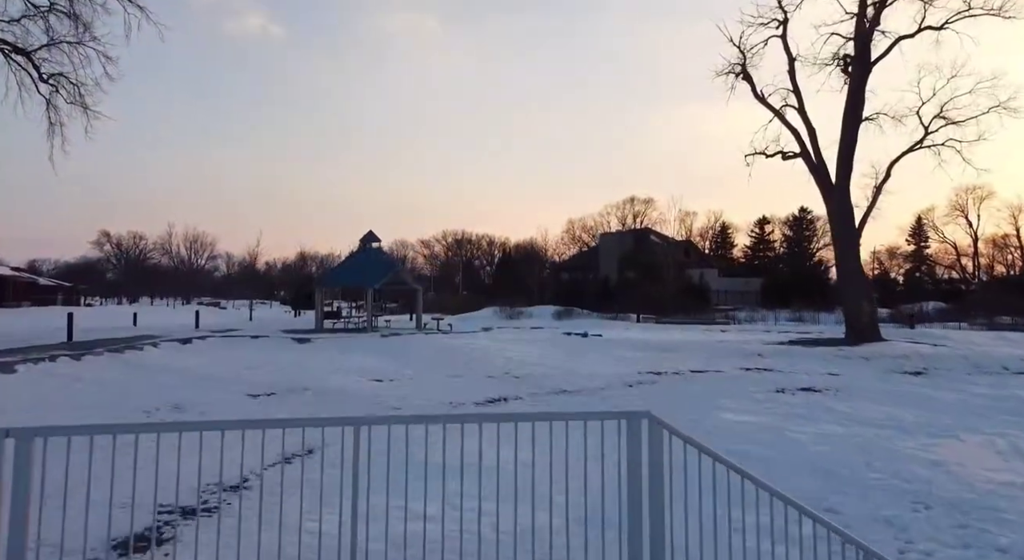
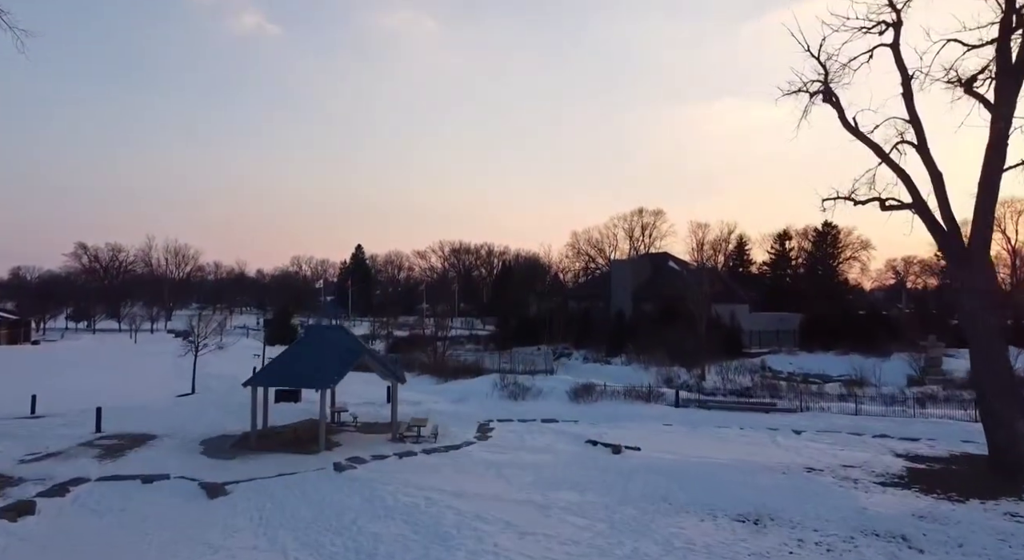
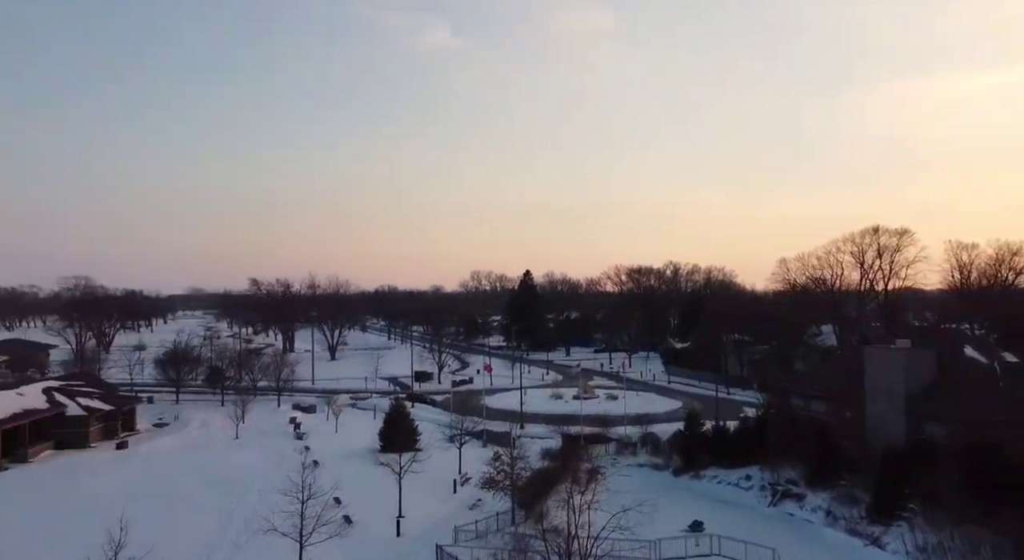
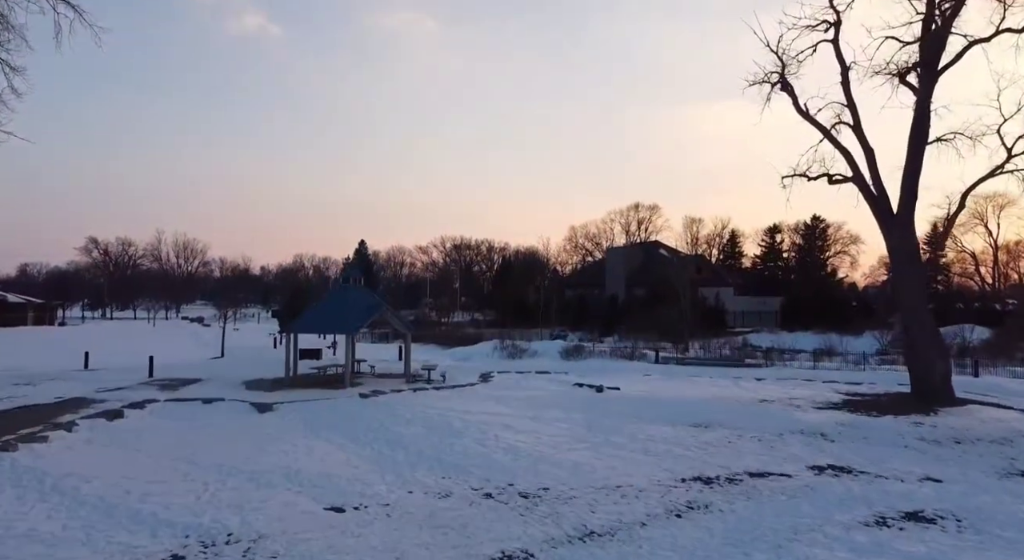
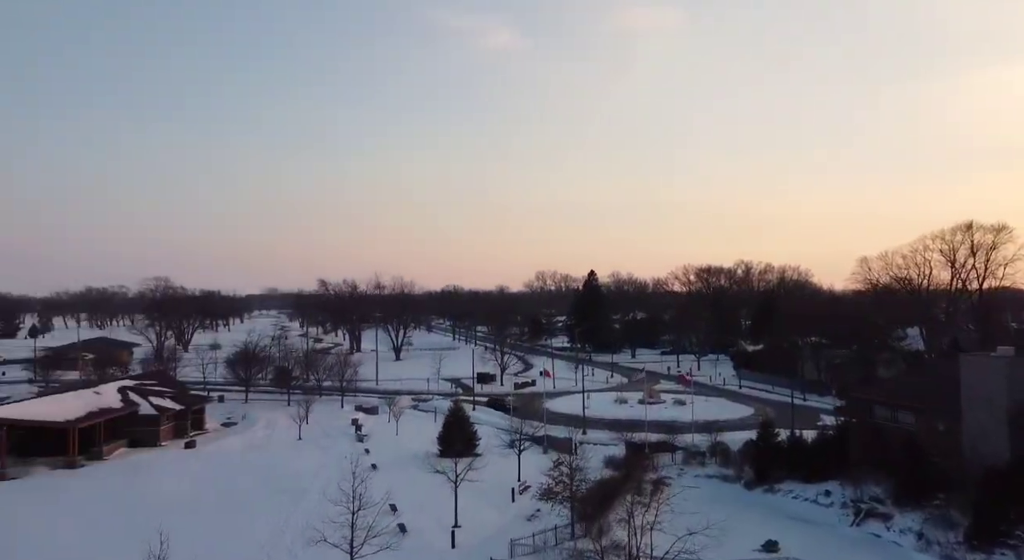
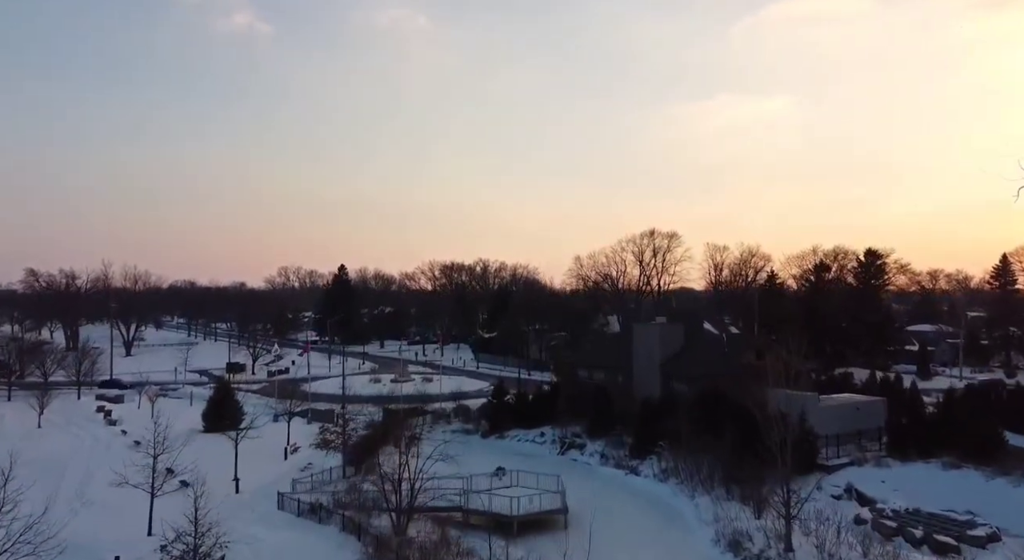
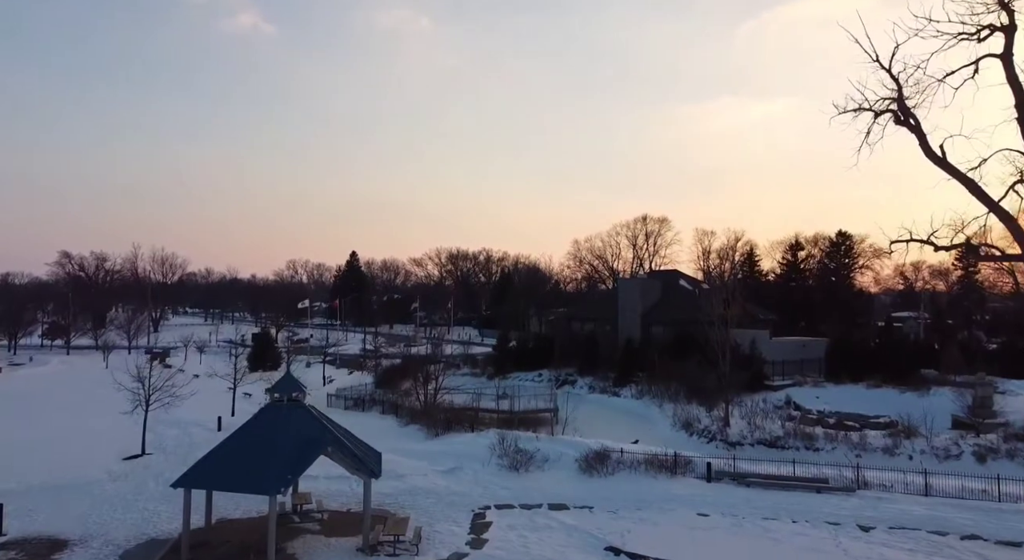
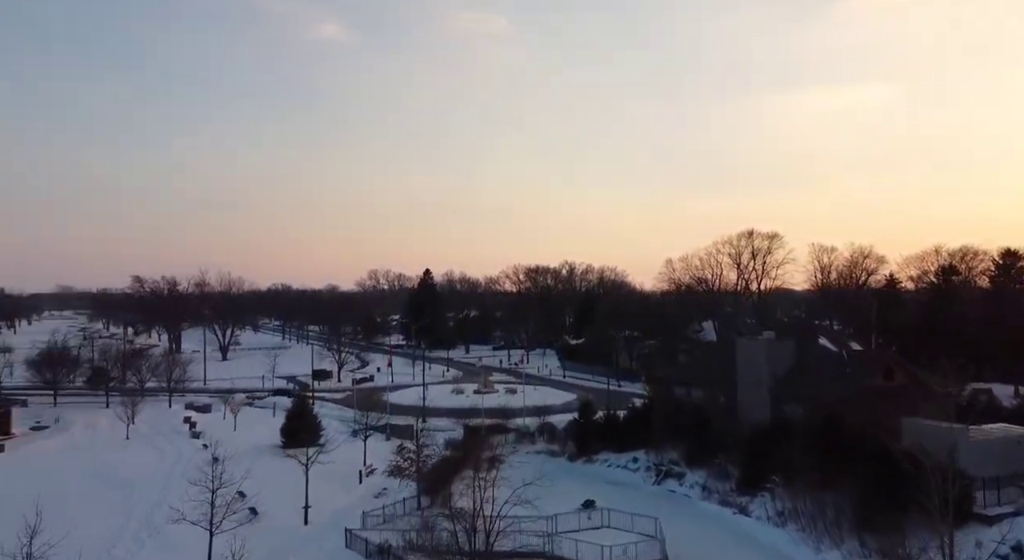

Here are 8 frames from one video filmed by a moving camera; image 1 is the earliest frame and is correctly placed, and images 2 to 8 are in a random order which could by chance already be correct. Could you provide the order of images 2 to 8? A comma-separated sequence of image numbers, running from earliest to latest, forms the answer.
4, 2, 7, 6, 8, 3, 5
